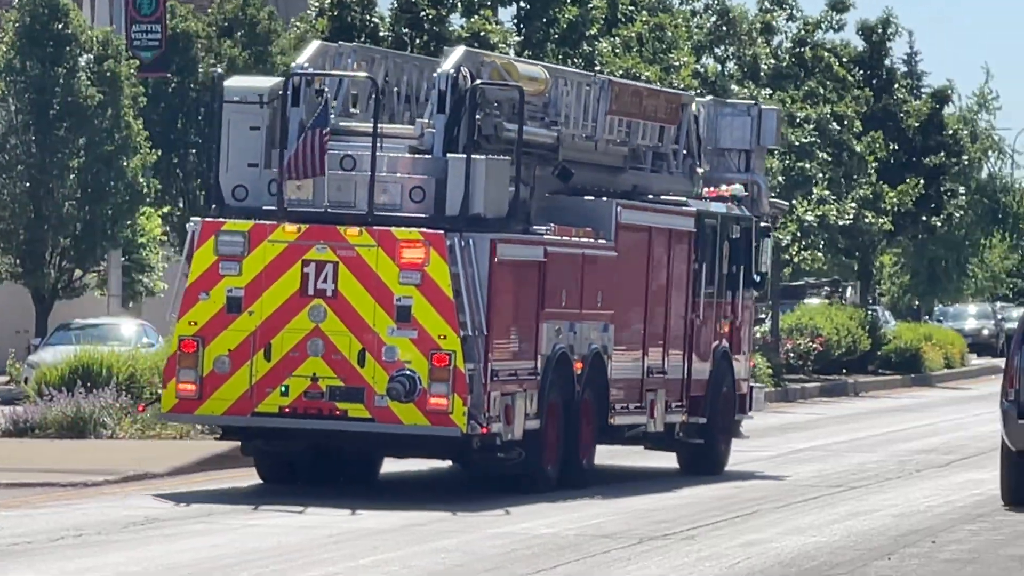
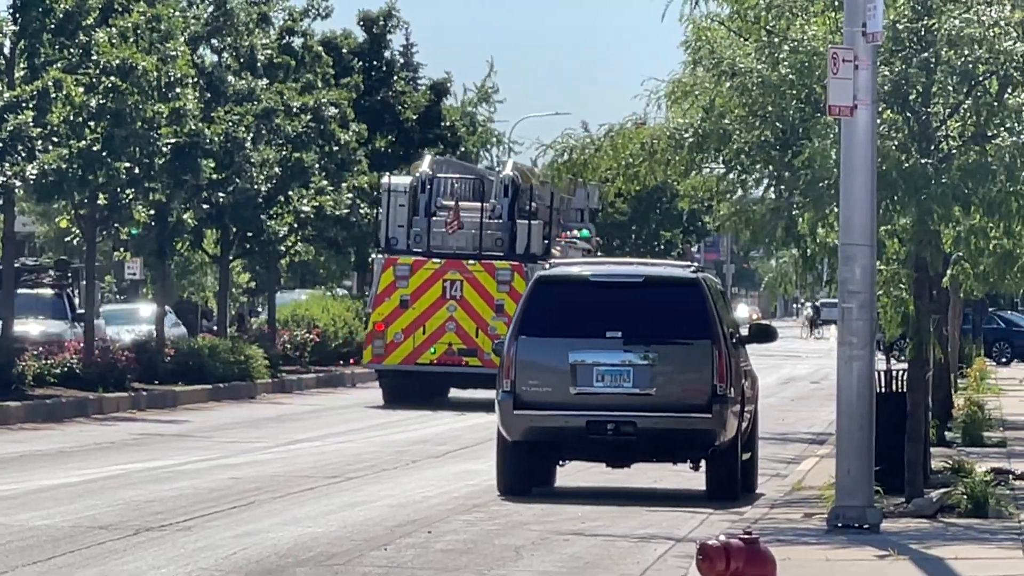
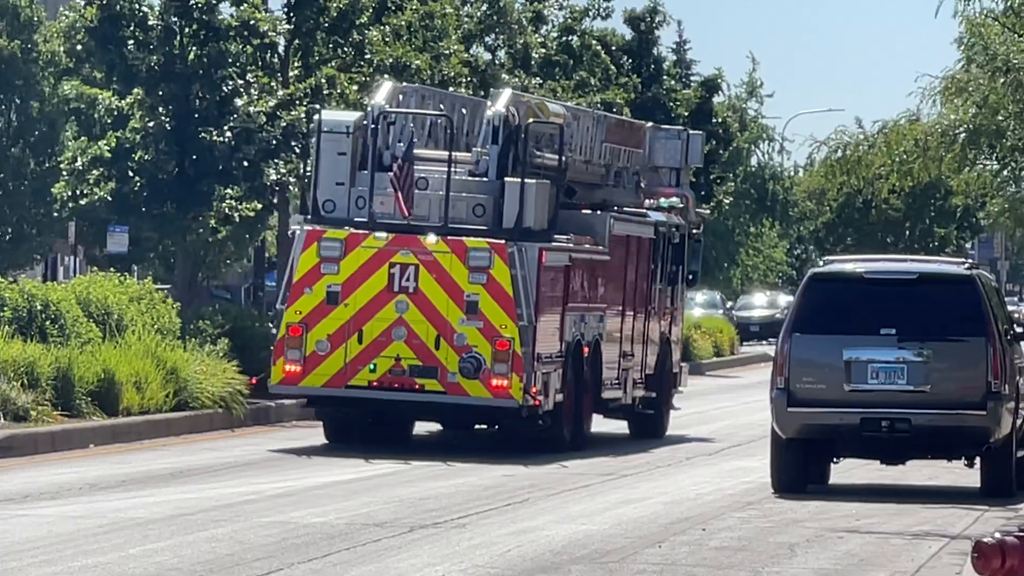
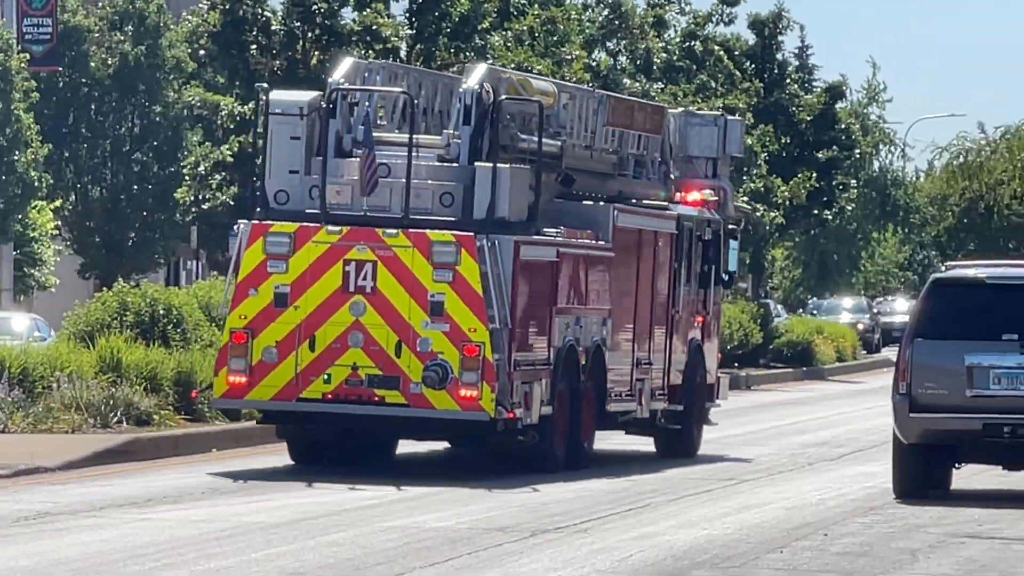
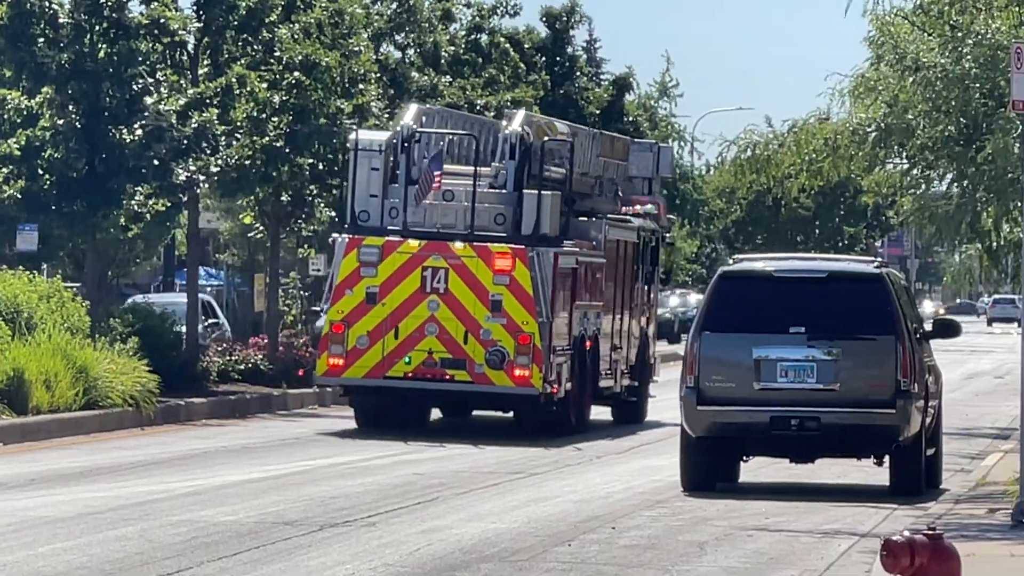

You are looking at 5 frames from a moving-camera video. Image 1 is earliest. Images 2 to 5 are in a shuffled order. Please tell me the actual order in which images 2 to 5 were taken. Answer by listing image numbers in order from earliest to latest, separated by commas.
4, 3, 5, 2
